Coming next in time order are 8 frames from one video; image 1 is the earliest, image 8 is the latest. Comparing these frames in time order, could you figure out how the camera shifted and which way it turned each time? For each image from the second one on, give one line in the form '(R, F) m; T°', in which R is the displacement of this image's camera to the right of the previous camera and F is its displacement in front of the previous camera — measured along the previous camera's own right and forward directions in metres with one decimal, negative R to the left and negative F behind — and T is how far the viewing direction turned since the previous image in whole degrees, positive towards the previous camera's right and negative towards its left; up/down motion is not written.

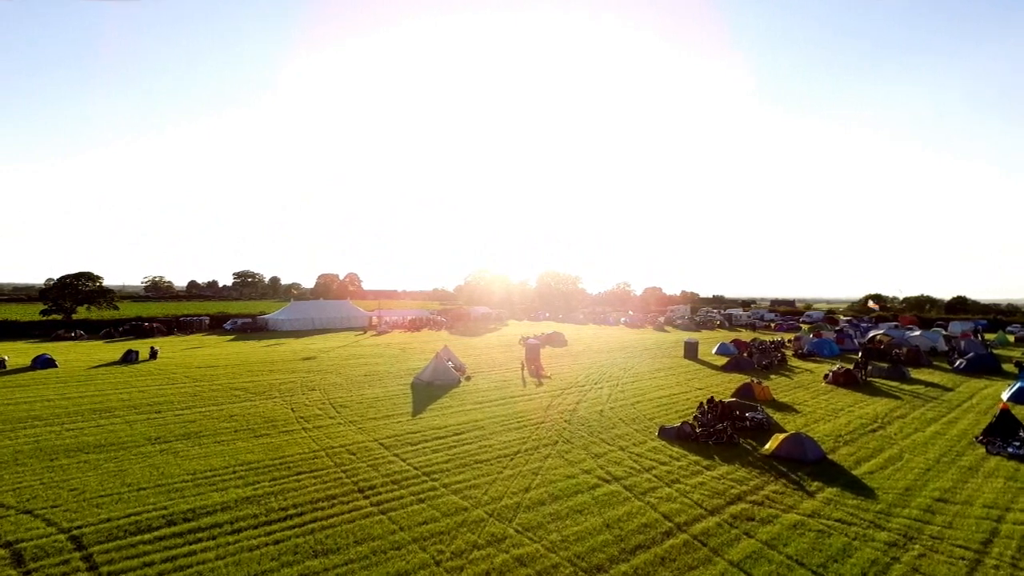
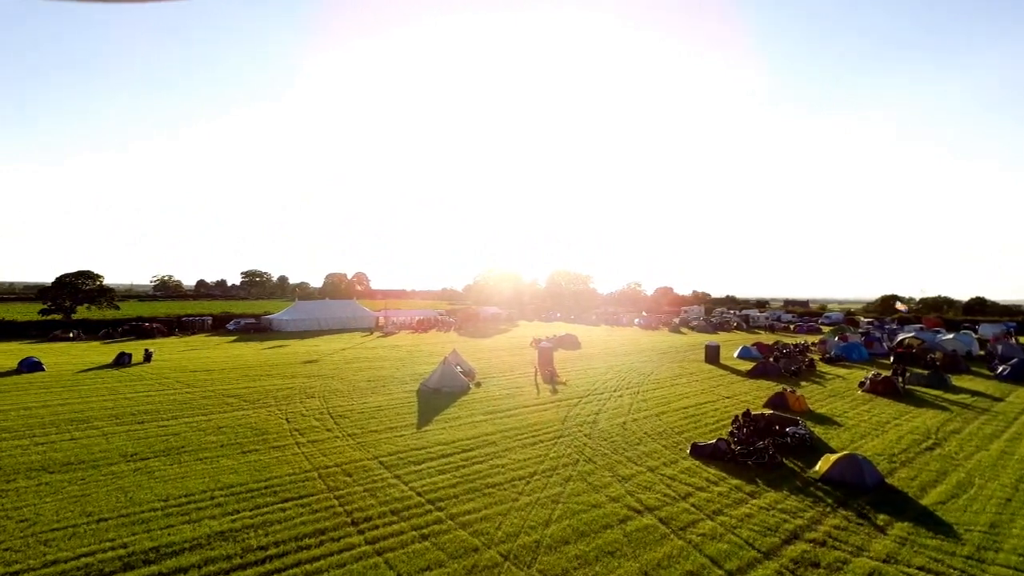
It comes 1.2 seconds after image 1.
(-0.1, +1.6) m; -1°
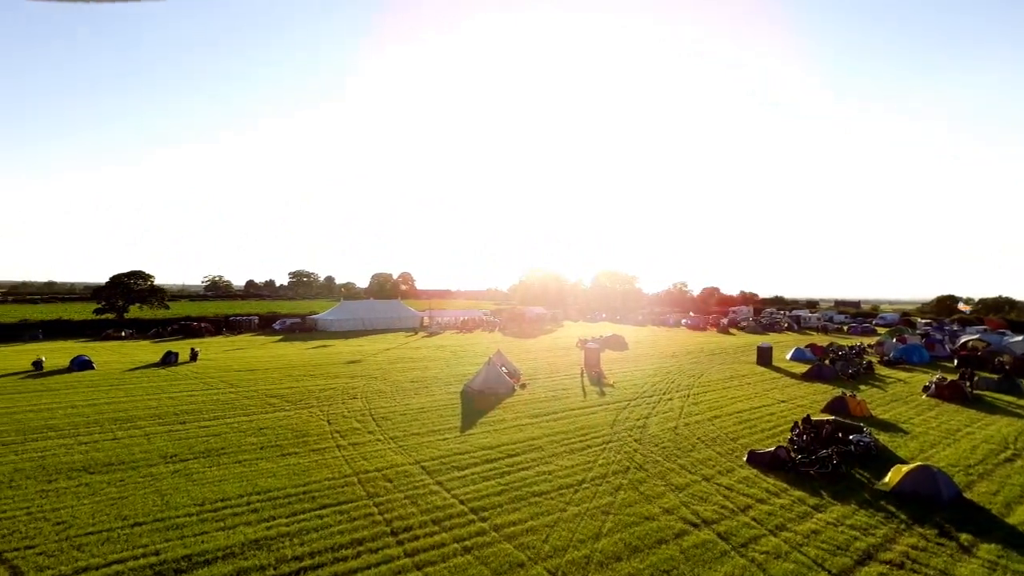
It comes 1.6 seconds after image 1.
(0.0, +0.6) m; -3°
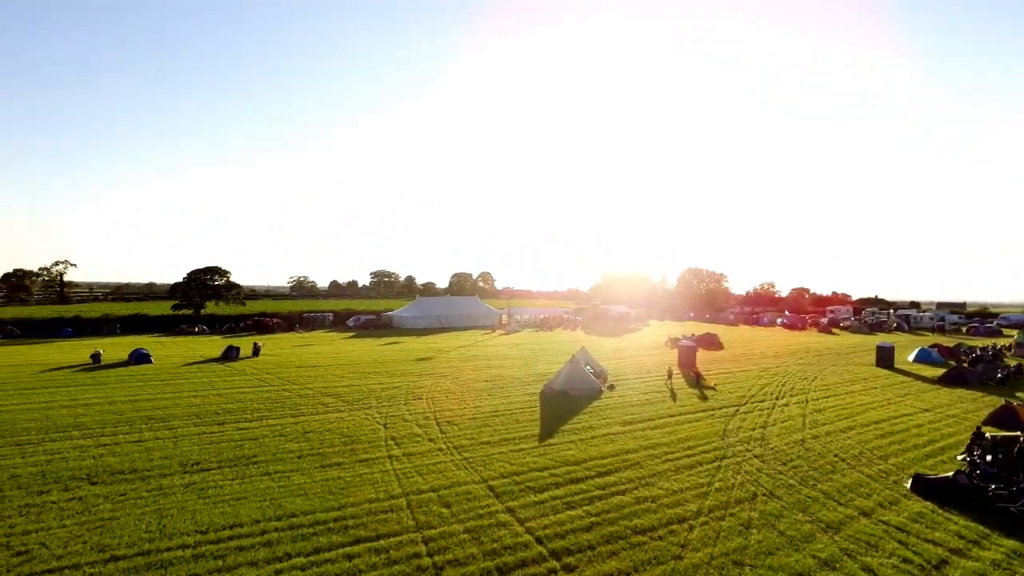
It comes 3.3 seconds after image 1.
(-0.1, +2.7) m; -6°
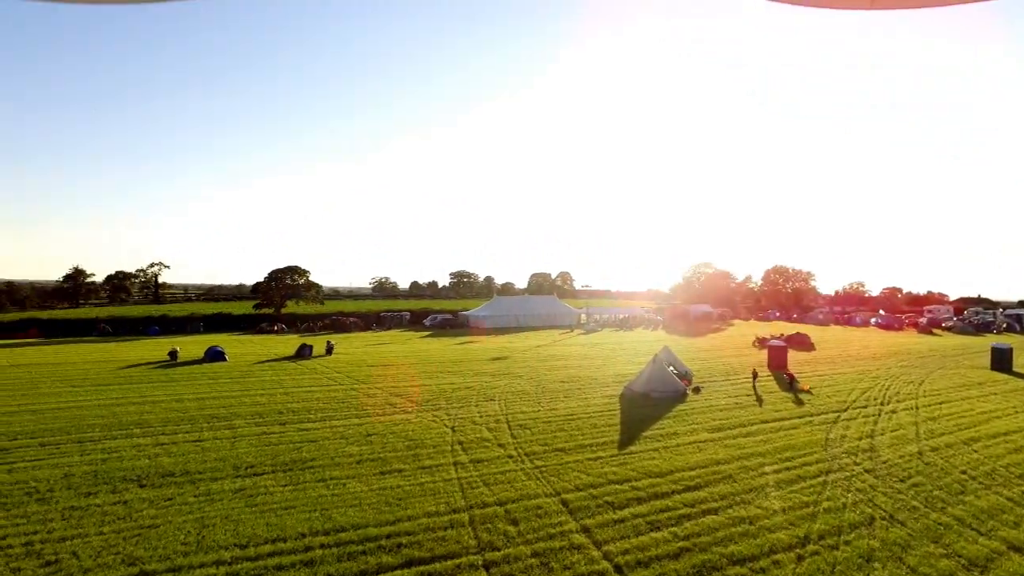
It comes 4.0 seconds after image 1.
(0.0, +1.1) m; -6°
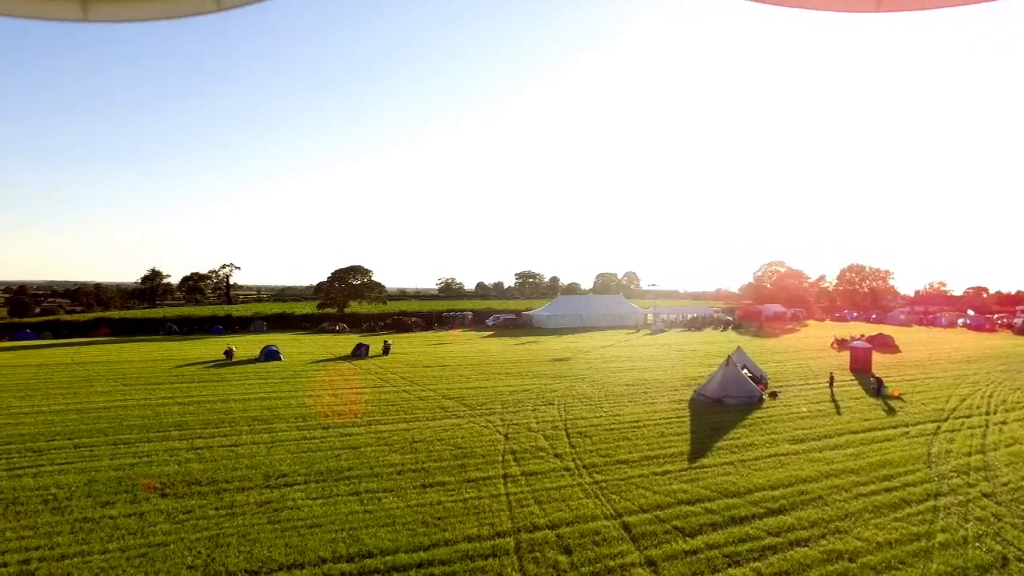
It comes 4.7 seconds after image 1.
(+0.1, +1.1) m; -5°
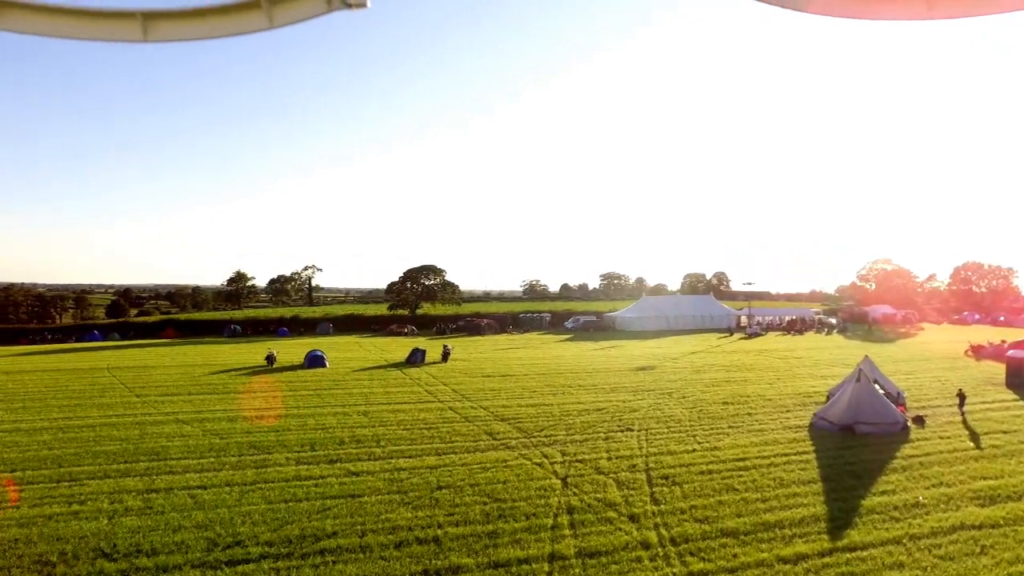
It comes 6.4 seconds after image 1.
(+0.3, +3.3) m; -6°
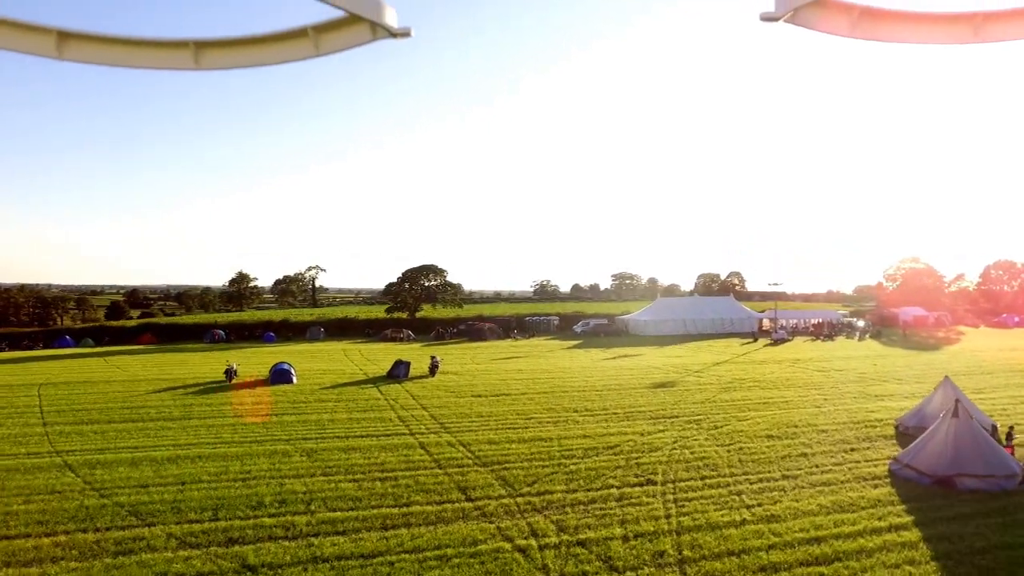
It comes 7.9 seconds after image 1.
(+0.3, +3.1) m; -1°
